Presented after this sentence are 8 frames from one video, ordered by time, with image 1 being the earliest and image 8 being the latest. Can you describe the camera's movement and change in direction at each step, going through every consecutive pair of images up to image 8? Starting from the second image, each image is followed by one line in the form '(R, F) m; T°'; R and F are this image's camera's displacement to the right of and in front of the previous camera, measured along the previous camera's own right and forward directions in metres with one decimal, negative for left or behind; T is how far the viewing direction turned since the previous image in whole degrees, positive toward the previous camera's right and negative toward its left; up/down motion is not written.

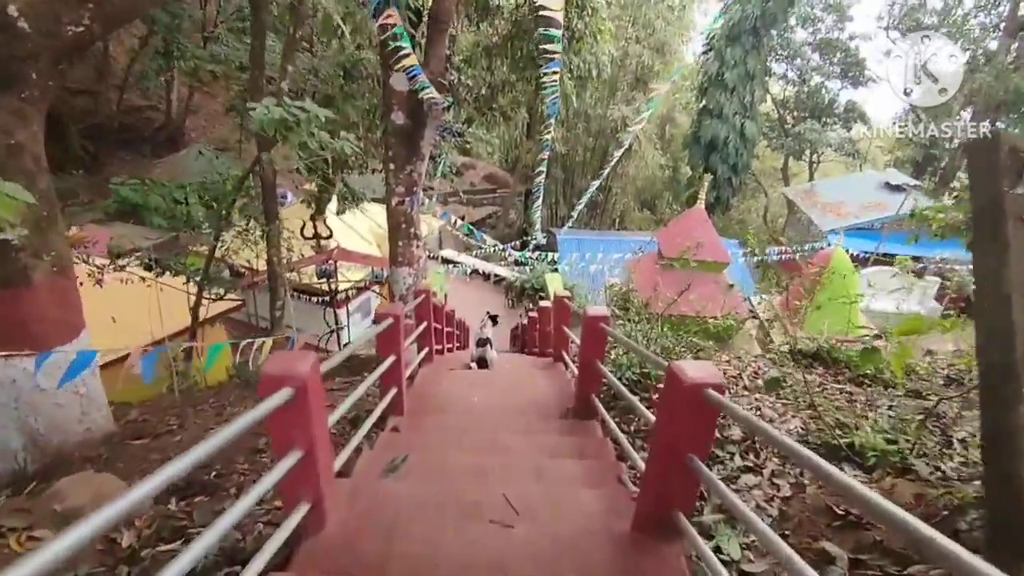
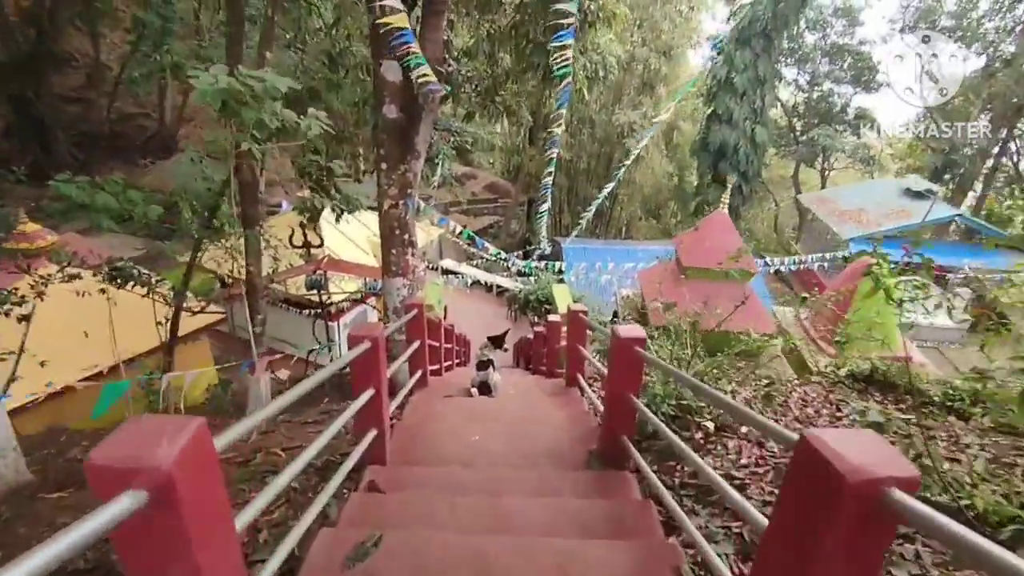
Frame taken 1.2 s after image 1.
(0.0, +0.6) m; 0°
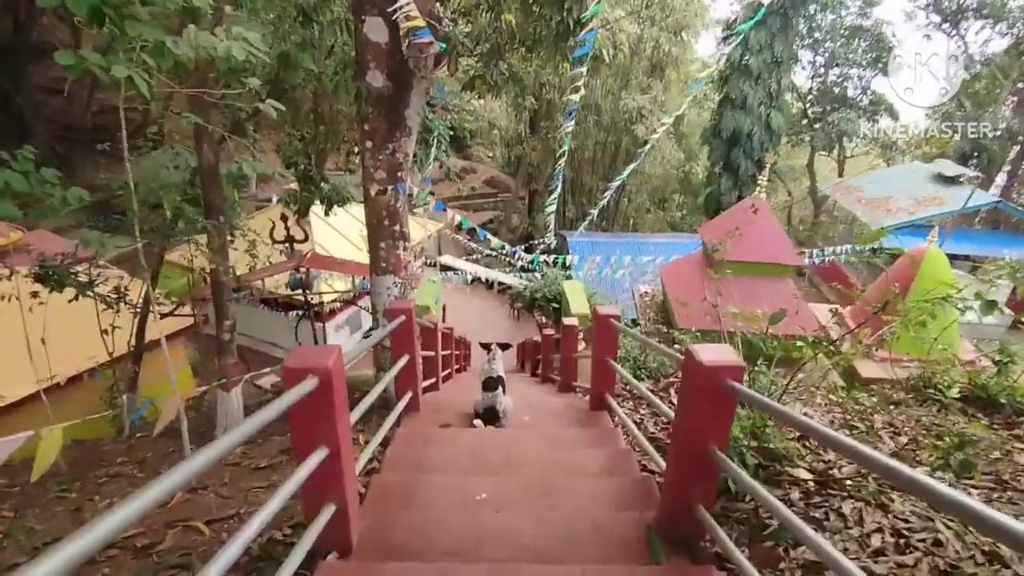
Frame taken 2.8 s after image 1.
(-0.1, +0.8) m; 0°
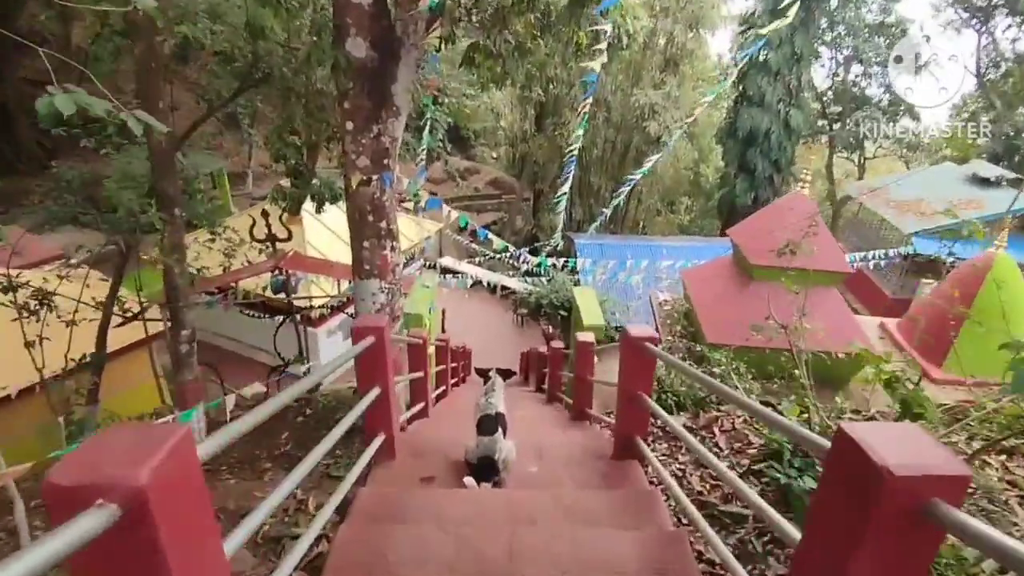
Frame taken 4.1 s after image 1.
(0.0, +0.7) m; 0°
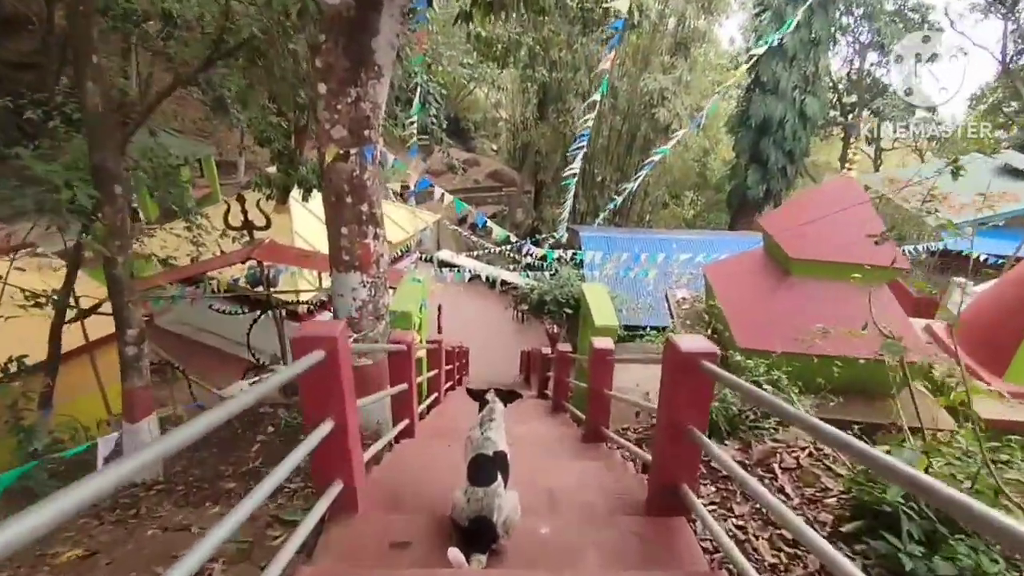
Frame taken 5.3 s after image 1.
(0.0, +0.6) m; 0°
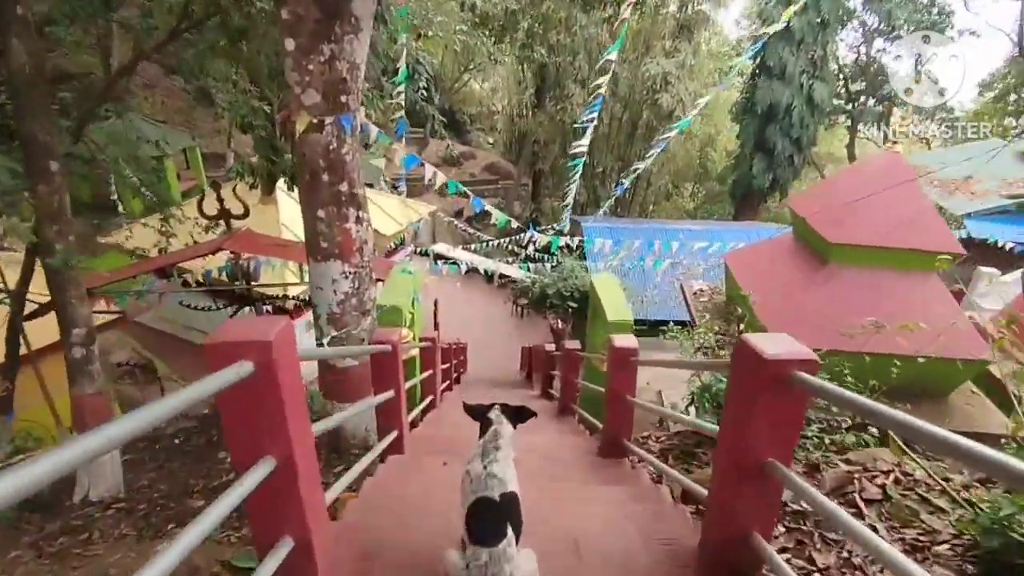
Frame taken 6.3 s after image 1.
(0.0, +0.5) m; 0°
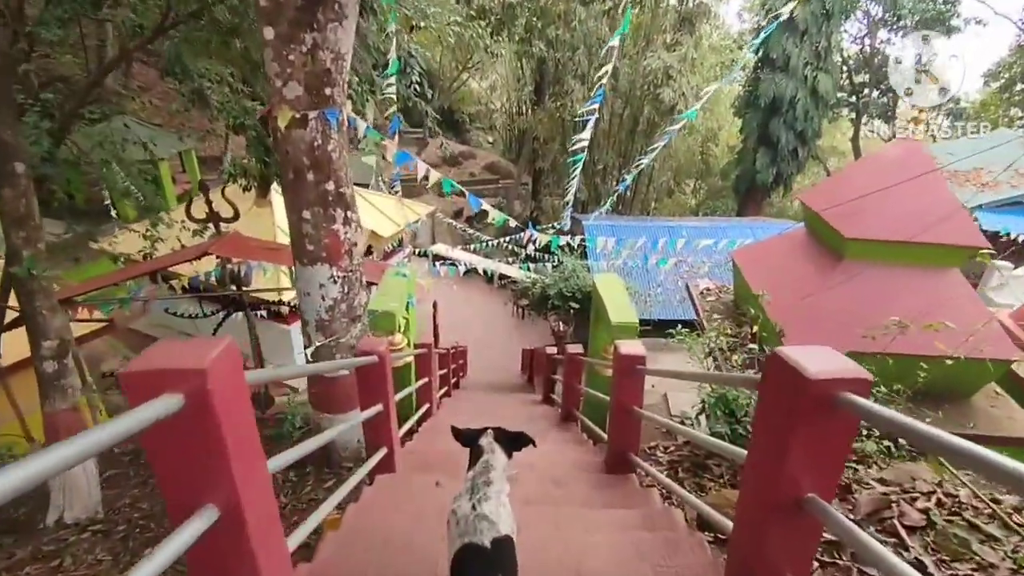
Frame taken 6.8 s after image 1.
(0.0, +0.2) m; 0°
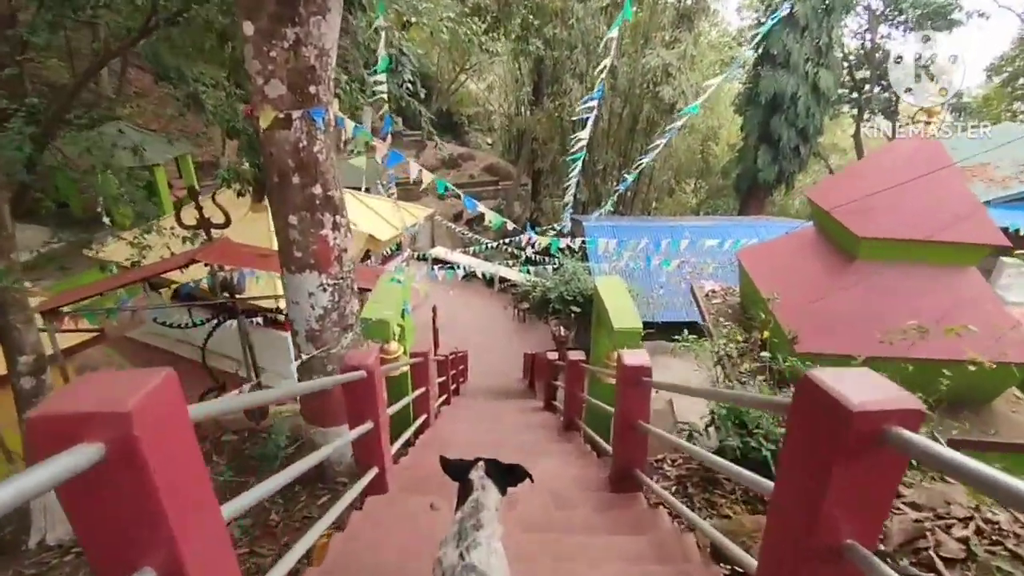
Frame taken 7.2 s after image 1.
(0.0, +0.1) m; 0°
